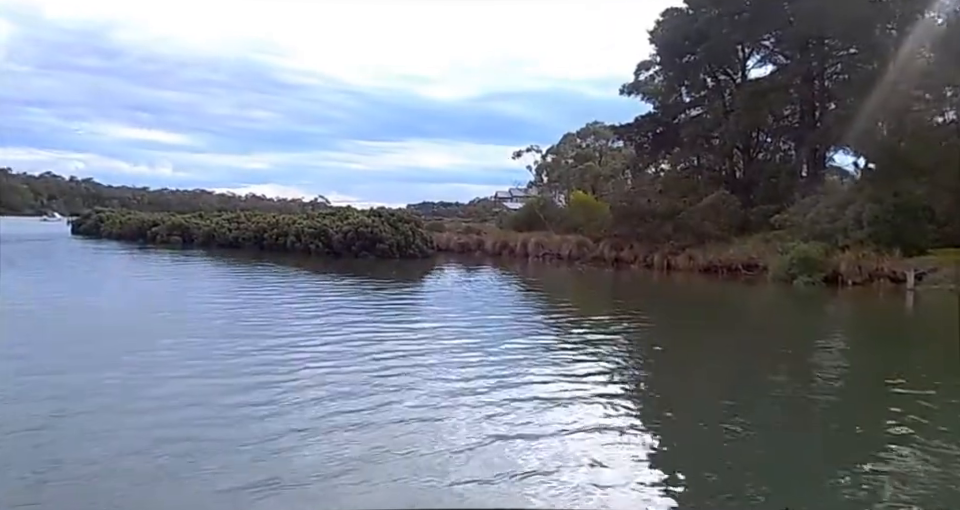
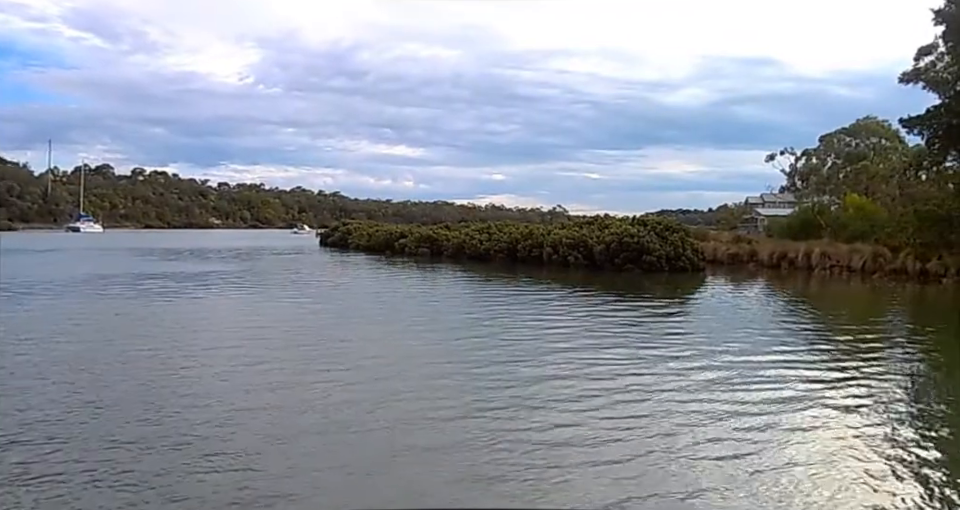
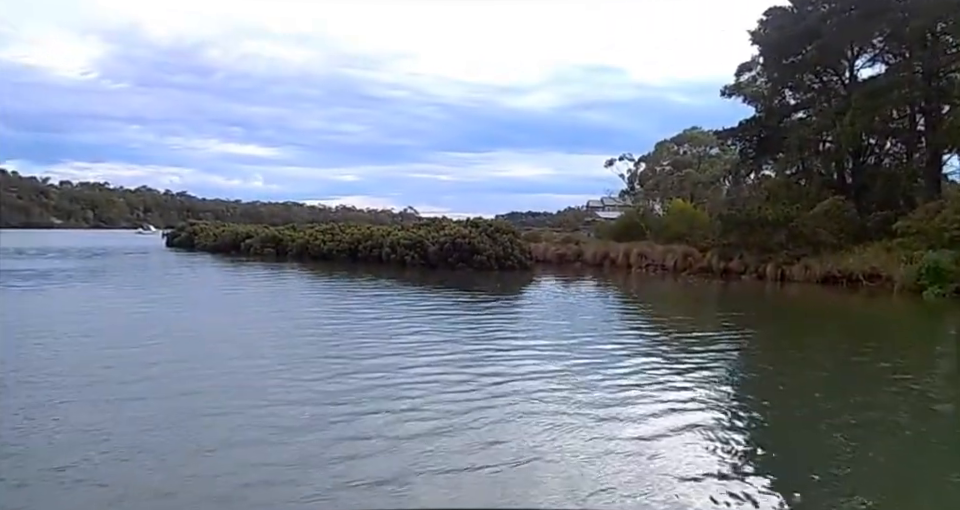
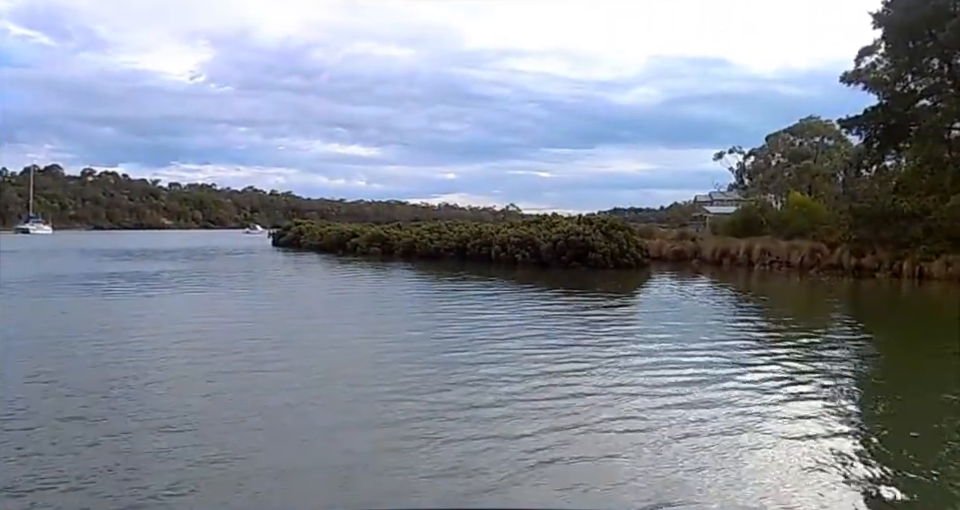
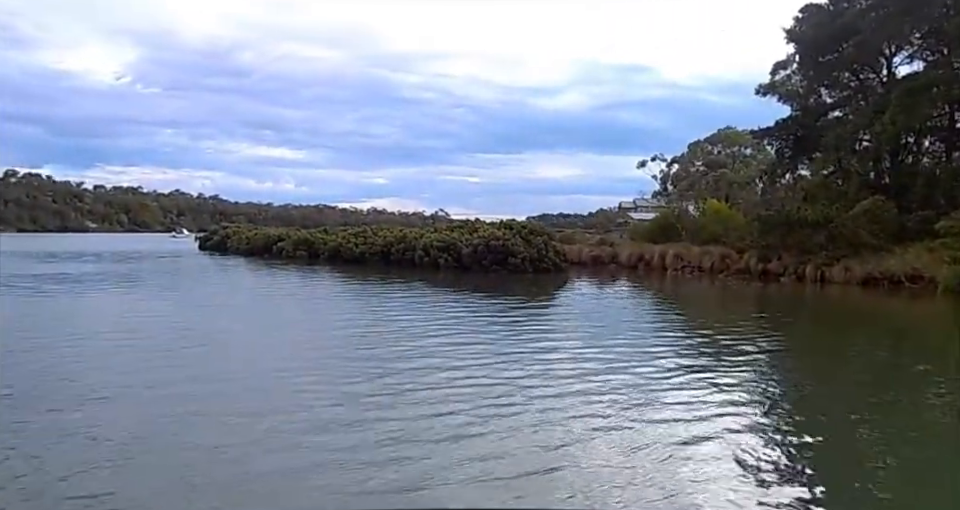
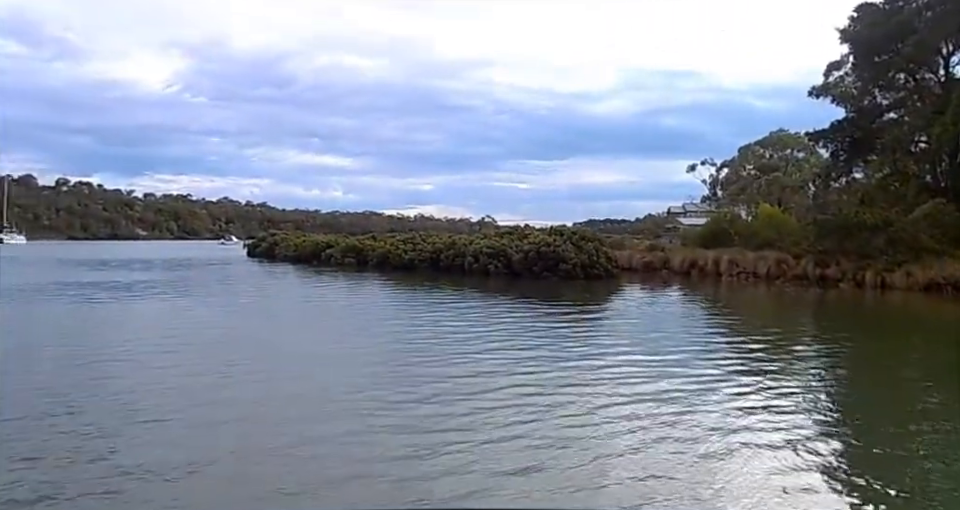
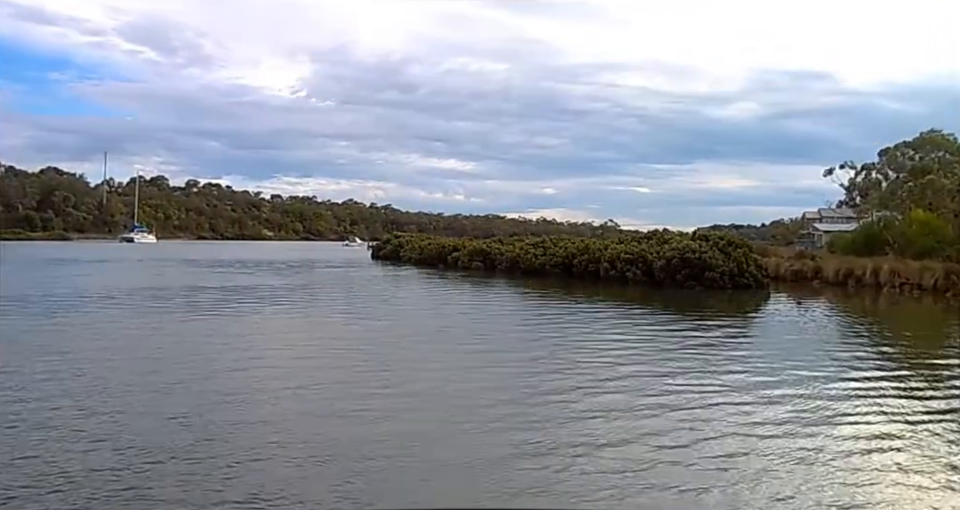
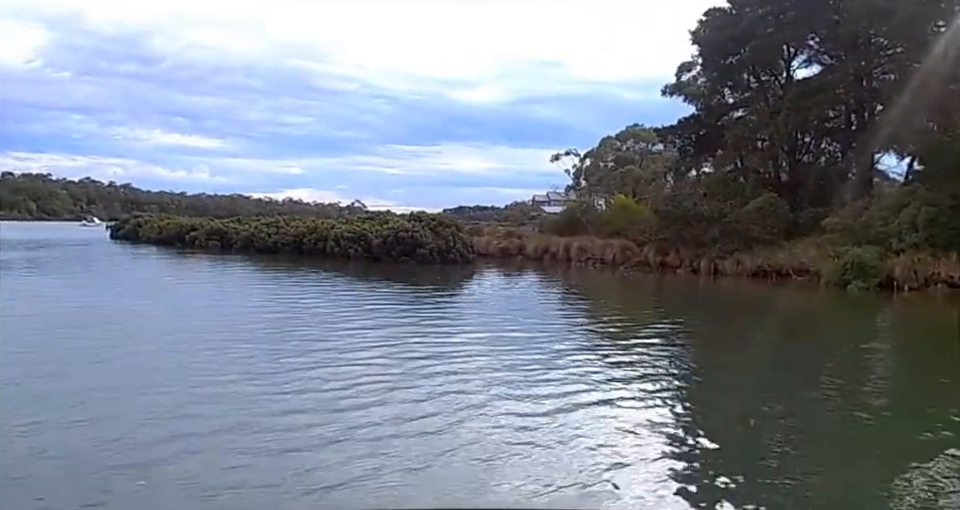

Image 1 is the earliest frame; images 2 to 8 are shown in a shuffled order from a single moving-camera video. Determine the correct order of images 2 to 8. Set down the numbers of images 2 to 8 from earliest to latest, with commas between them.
8, 3, 5, 6, 4, 2, 7
